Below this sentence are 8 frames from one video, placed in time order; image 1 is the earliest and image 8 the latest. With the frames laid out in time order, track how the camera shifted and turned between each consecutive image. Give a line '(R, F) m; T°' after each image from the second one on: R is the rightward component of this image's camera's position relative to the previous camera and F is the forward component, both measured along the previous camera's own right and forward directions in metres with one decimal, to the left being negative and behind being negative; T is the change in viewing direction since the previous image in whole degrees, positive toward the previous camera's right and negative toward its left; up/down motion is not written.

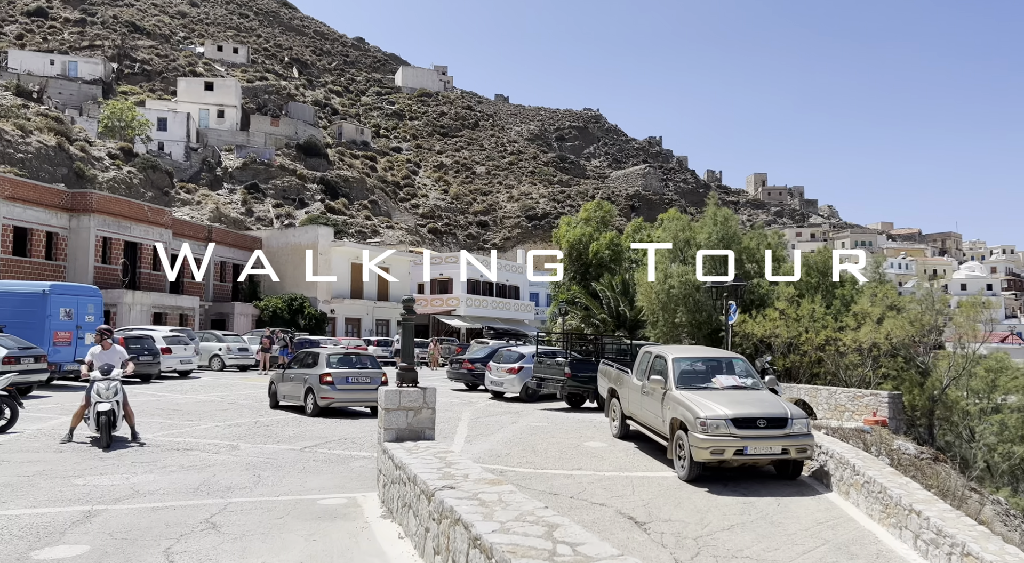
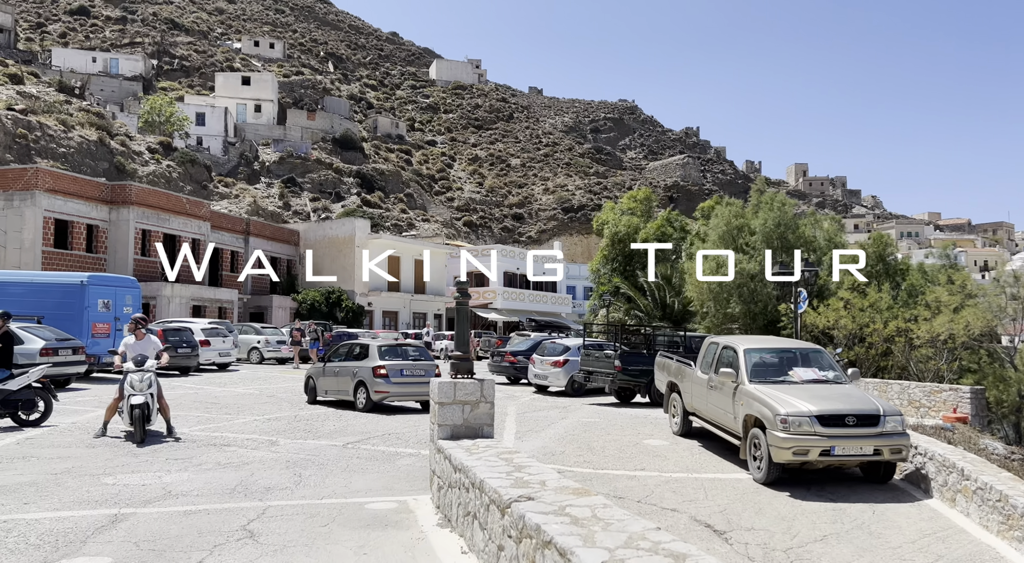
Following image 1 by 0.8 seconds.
(-0.3, +0.8) m; -2°
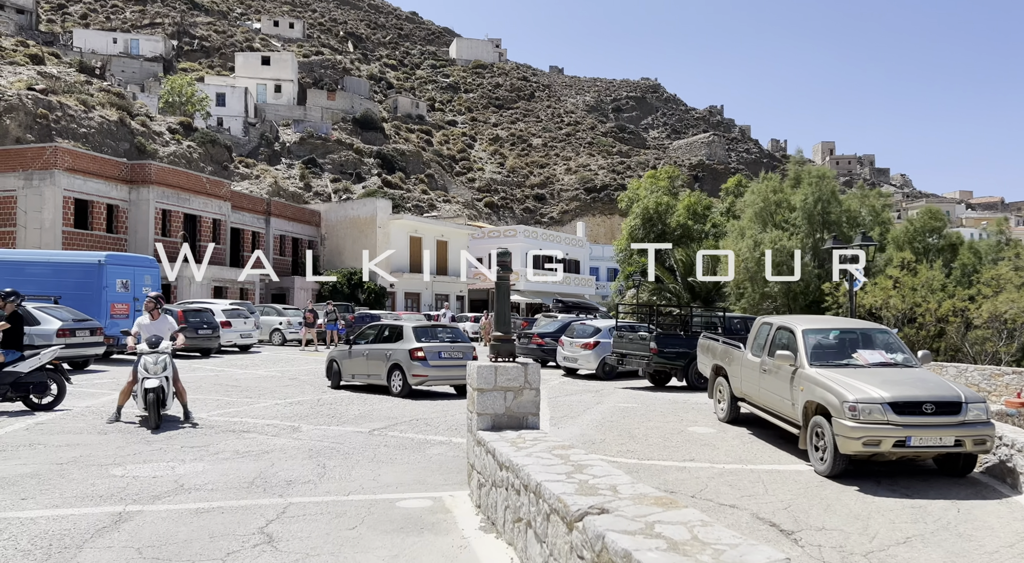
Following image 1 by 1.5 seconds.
(-0.2, +0.8) m; -1°
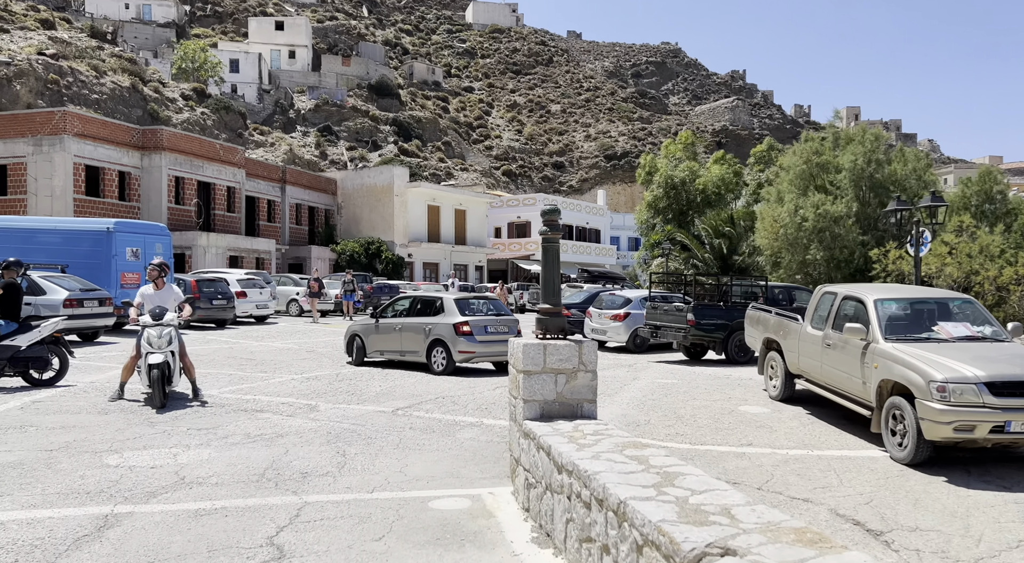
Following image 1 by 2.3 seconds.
(-0.2, +1.0) m; -1°
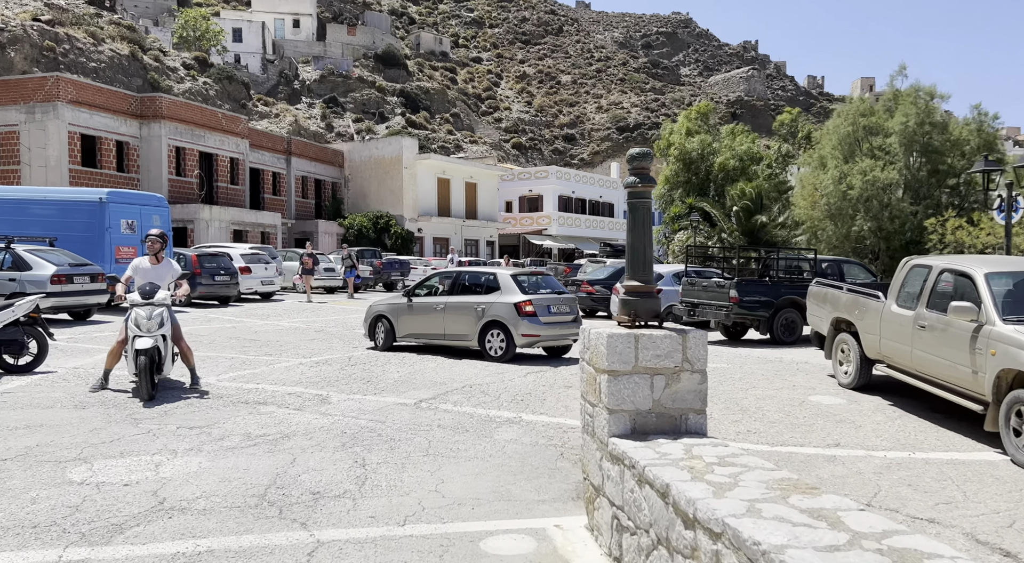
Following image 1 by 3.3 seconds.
(-0.4, +1.3) m; 0°
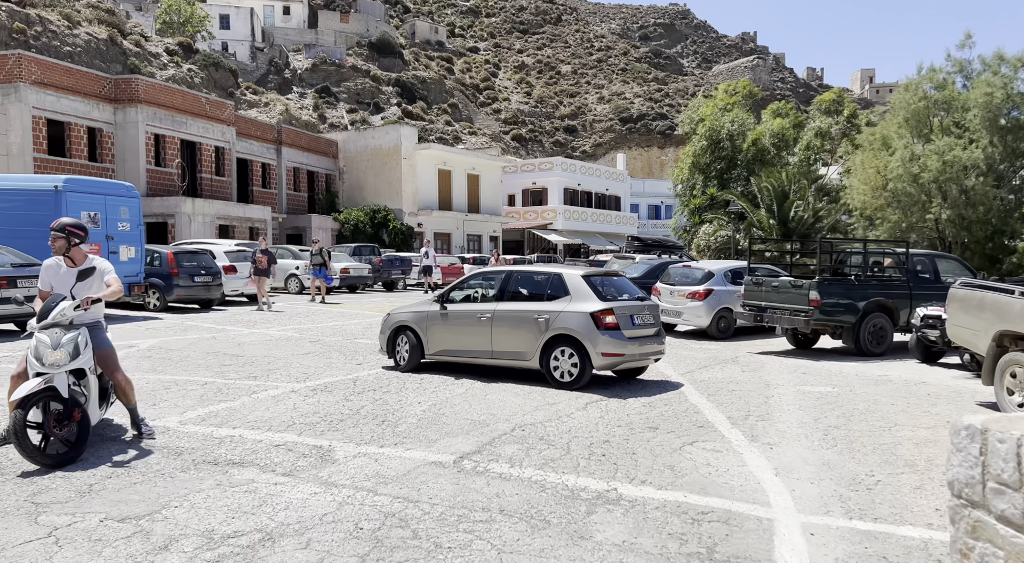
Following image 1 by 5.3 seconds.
(-0.6, +2.6) m; 0°
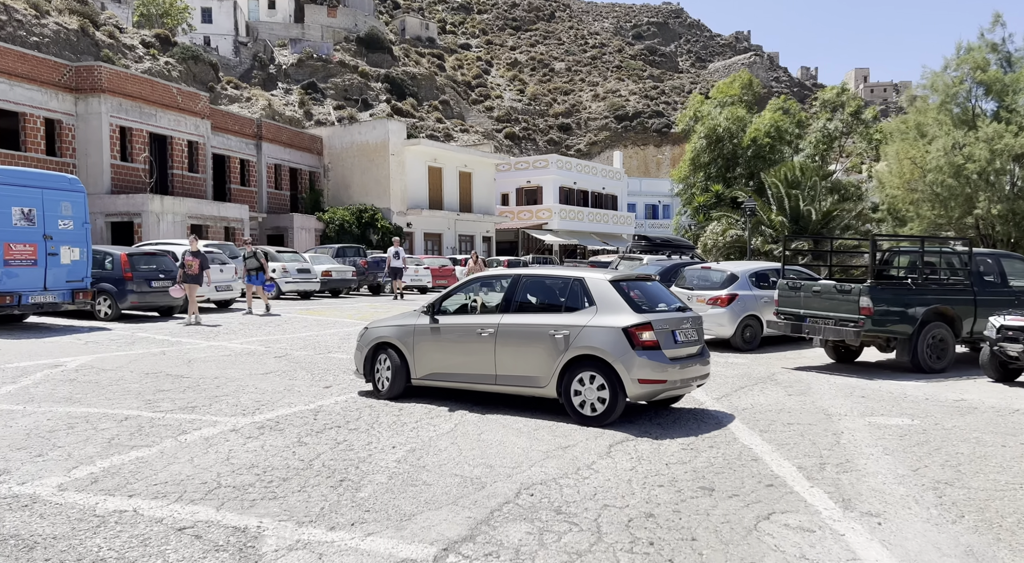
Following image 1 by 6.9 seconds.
(-0.1, +1.9) m; +1°
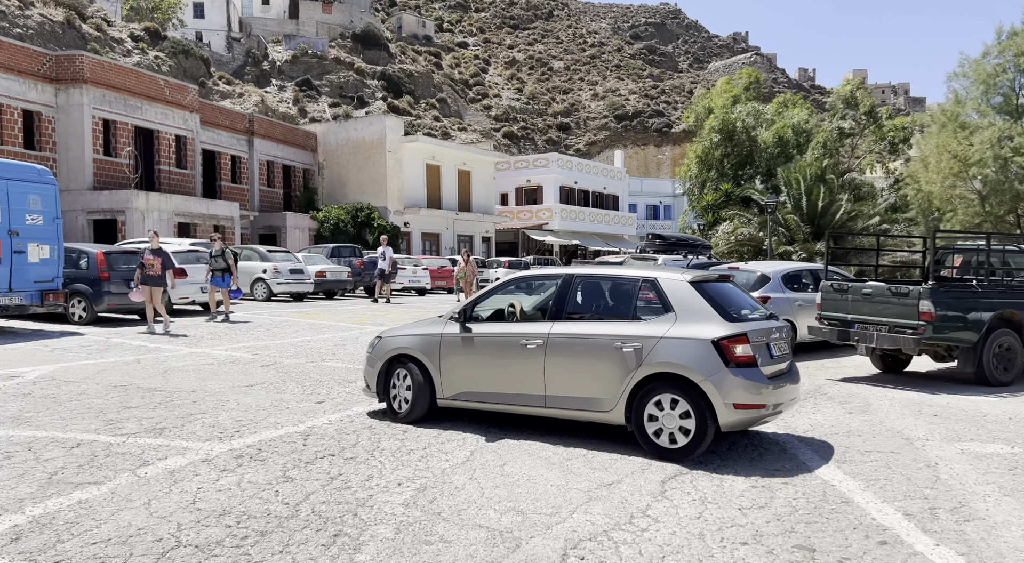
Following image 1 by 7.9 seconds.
(-0.3, +1.2) m; 0°
